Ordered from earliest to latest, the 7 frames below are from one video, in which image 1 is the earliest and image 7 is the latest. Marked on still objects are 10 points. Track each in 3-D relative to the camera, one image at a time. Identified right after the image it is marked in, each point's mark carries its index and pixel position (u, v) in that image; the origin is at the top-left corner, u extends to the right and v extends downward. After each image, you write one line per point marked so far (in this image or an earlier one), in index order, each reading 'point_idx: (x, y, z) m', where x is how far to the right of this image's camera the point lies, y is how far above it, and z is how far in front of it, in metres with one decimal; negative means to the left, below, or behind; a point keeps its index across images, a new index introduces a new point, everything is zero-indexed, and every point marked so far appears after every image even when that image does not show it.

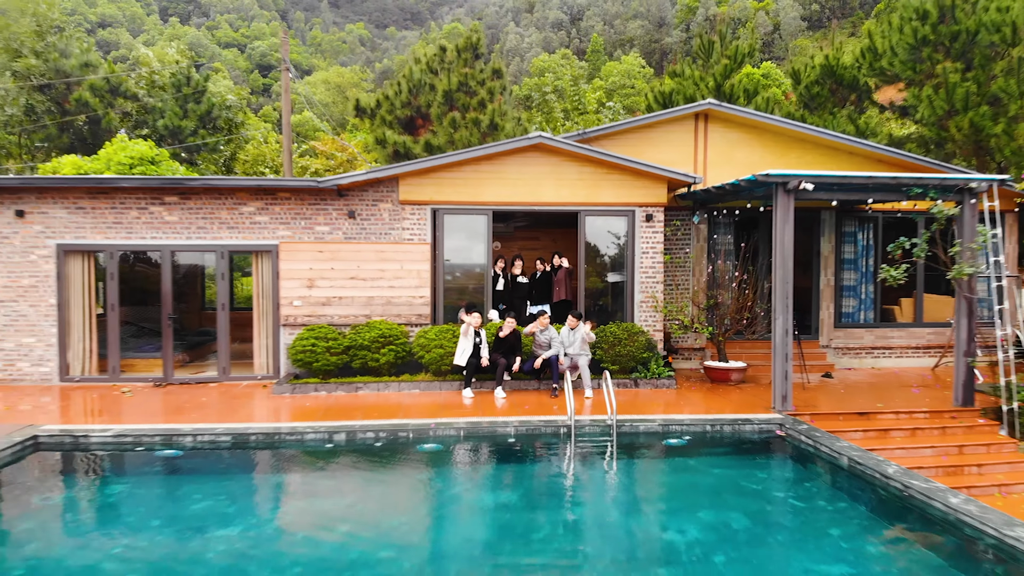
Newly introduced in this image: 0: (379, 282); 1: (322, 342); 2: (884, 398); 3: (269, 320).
0: (-1.2, +0.1, +7.3) m
1: (-1.6, -0.5, +7.0) m
2: (+3.2, -0.9, +6.7) m
3: (-2.2, -0.3, +7.4) m
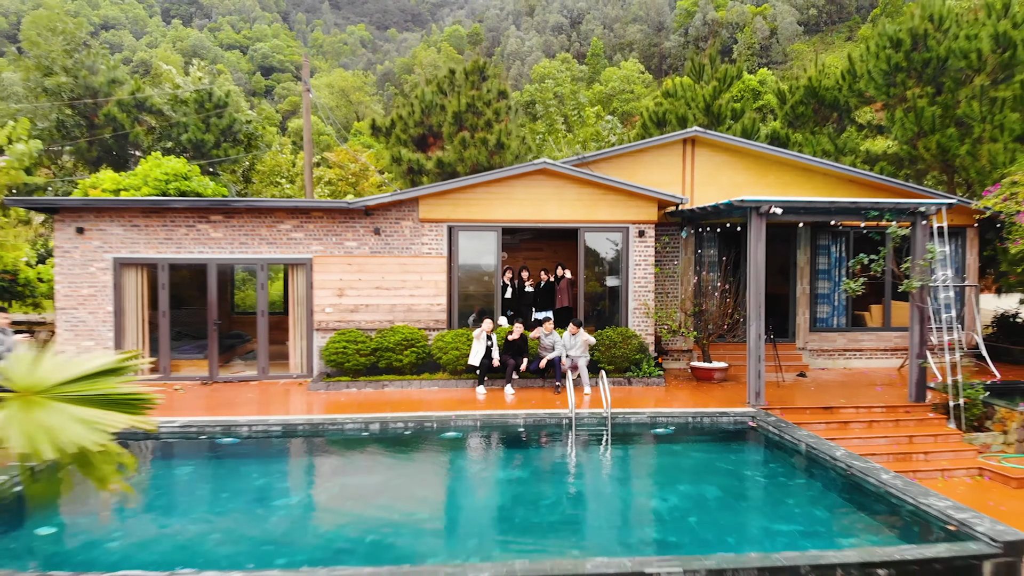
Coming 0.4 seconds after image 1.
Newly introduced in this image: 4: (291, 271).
0: (-1.2, 0.0, +8.2) m
1: (-1.6, -0.6, +7.8) m
2: (+3.3, -1.0, +7.5) m
3: (-2.2, -0.4, +8.3) m
4: (-2.3, +0.2, +8.4) m
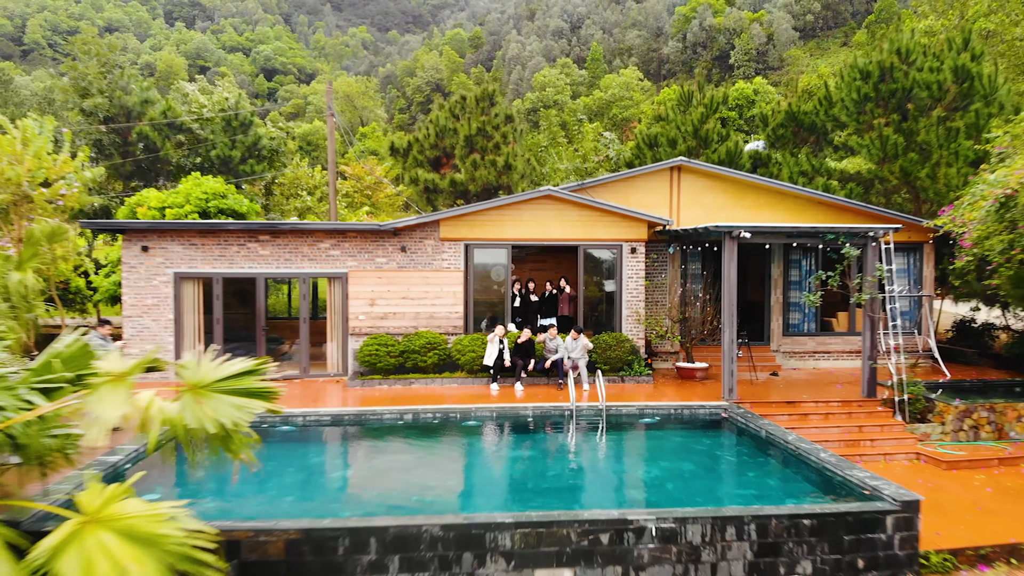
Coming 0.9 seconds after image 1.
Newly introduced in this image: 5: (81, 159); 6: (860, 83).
0: (-1.1, -0.1, +9.3) m
1: (-1.5, -0.7, +9.0) m
2: (+3.4, -1.1, +8.7) m
3: (-2.1, -0.5, +9.4) m
4: (-2.2, +0.1, +9.5) m
5: (-5.7, +1.7, +10.4) m
6: (+5.3, +3.1, +12.0) m
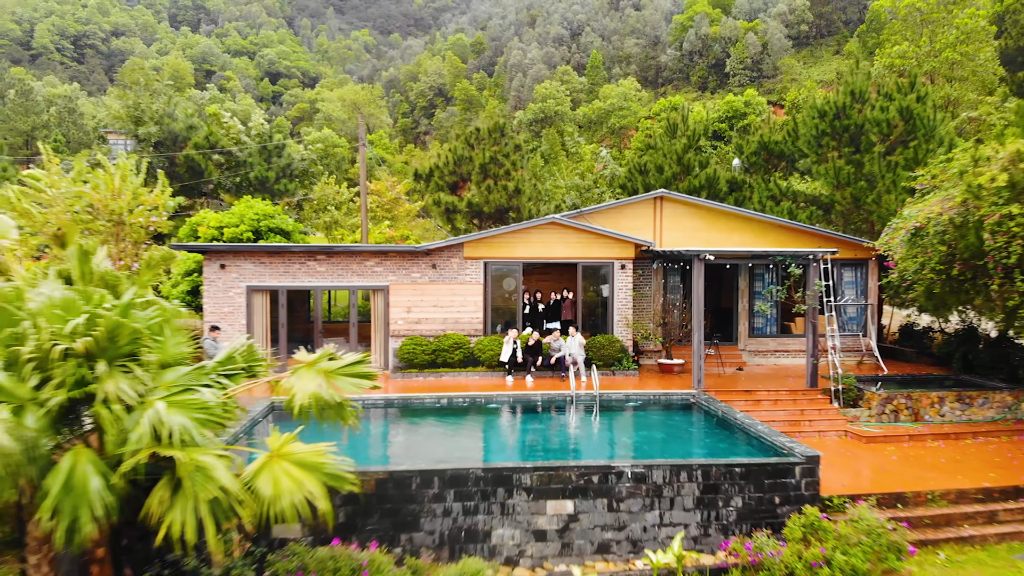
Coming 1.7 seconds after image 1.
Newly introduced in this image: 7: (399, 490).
0: (-0.9, -0.3, +11.3) m
1: (-1.3, -0.8, +10.9) m
2: (+3.5, -1.3, +10.6) m
3: (-1.9, -0.6, +11.4) m
4: (-2.0, -0.1, +11.5) m
5: (-5.6, +1.5, +12.3) m
6: (+5.5, +3.0, +13.9) m
7: (-0.9, -1.6, +6.1) m
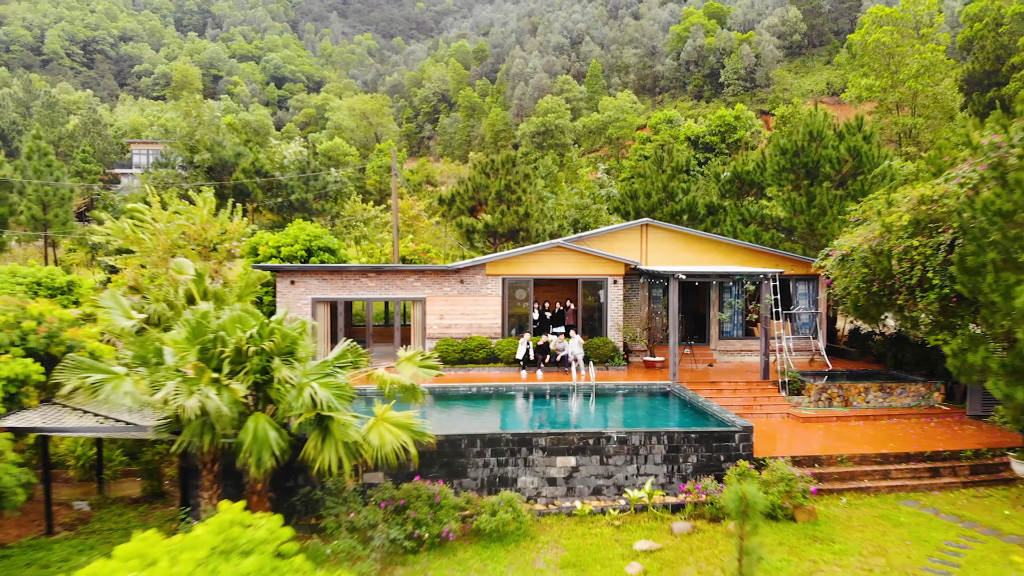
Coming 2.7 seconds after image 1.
0: (-0.7, -0.5, +13.9) m
1: (-1.1, -1.0, +13.5) m
2: (+3.8, -1.5, +13.2) m
3: (-1.7, -0.8, +14.0) m
4: (-1.8, -0.3, +14.0) m
5: (-5.3, +1.3, +14.9) m
6: (+5.7, +2.8, +16.5) m
7: (-0.7, -1.8, +8.7) m
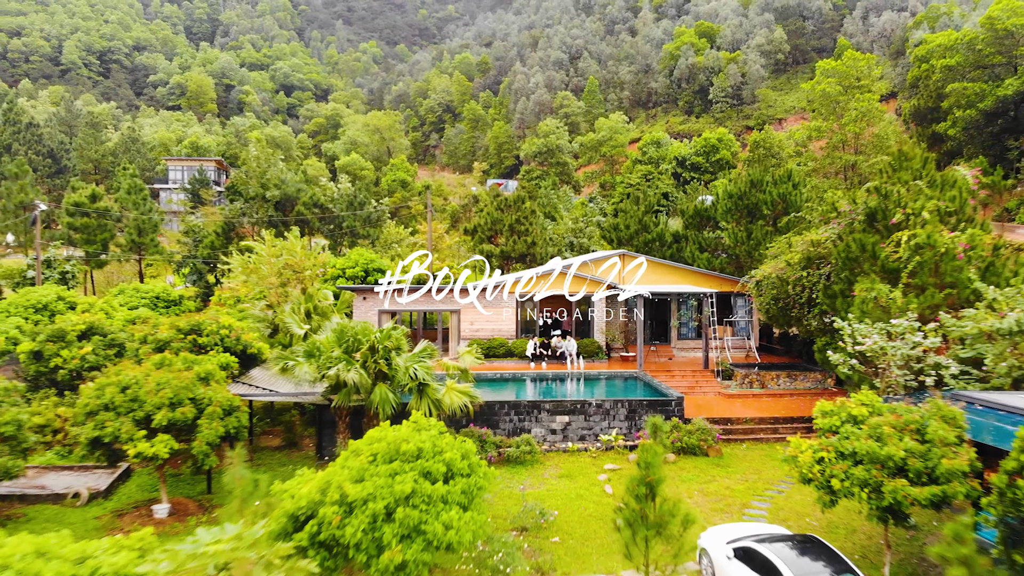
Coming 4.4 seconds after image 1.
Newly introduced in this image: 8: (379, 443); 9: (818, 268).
0: (-0.4, -0.9, +18.9) m
1: (-0.8, -1.4, +18.6) m
2: (+4.0, -1.9, +18.3) m
3: (-1.4, -1.2, +19.0) m
4: (-1.5, -0.6, +19.1) m
5: (-5.0, +1.0, +19.9) m
6: (+6.0, +2.4, +21.6) m
7: (-0.4, -2.2, +13.8) m
8: (-1.5, -1.7, +8.5) m
9: (+6.6, +0.4, +16.6) m
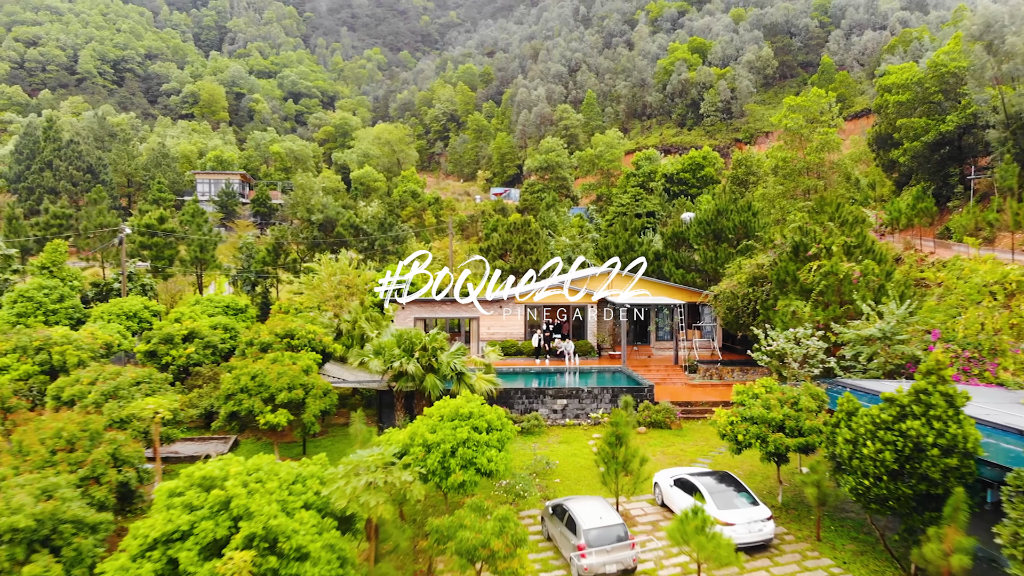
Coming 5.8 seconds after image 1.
0: (-0.1, -1.2, +23.6) m
1: (-0.5, -1.8, +23.3) m
2: (+4.3, -2.2, +23.0) m
3: (-1.1, -1.6, +23.7) m
4: (-1.2, -1.0, +23.8) m
5: (-4.8, +0.6, +24.6) m
6: (+6.3, +2.1, +26.2) m
7: (-0.1, -2.5, +18.5) m
8: (-1.2, -2.1, +13.2) m
9: (+6.9, +0.1, +21.3) m
